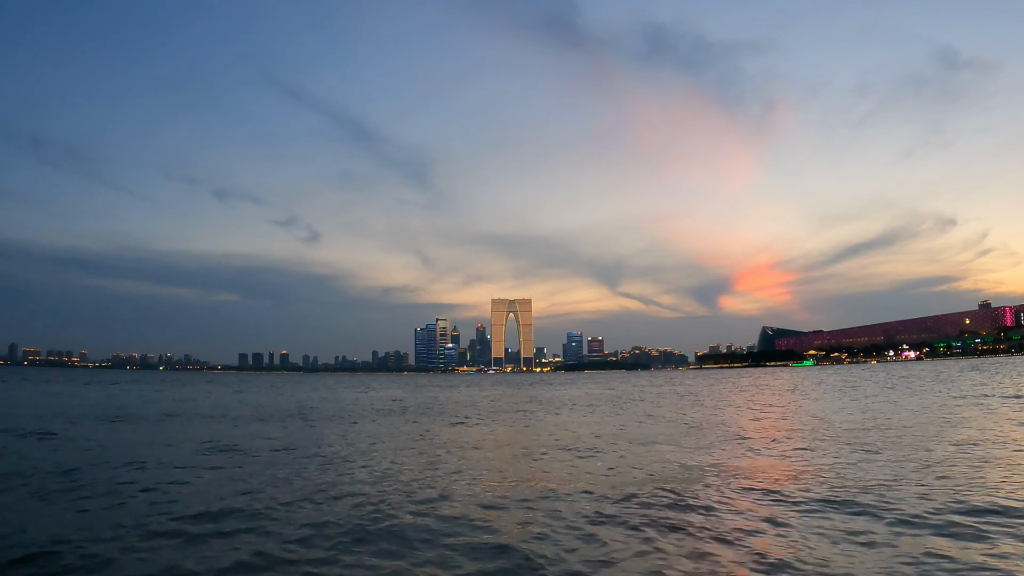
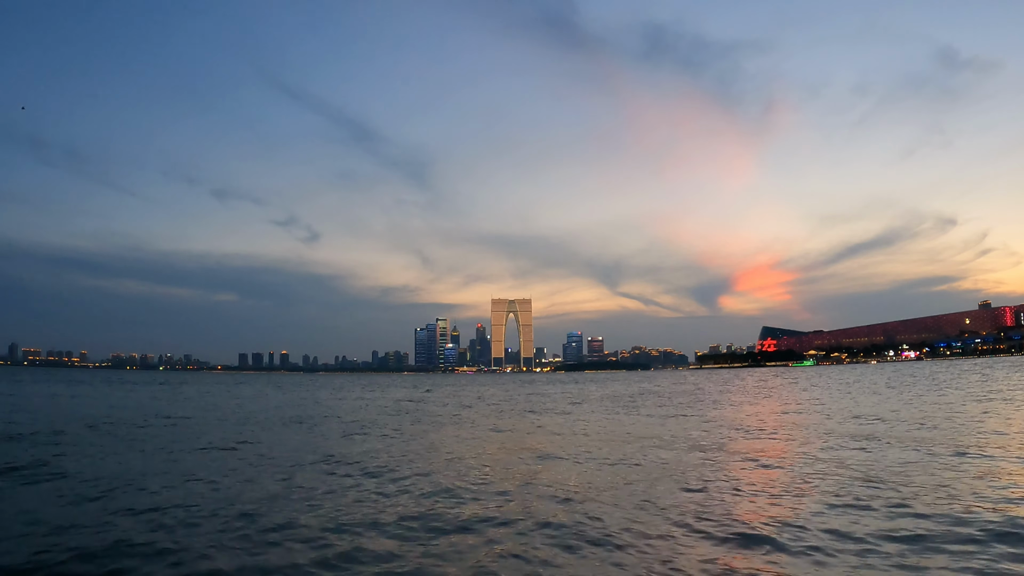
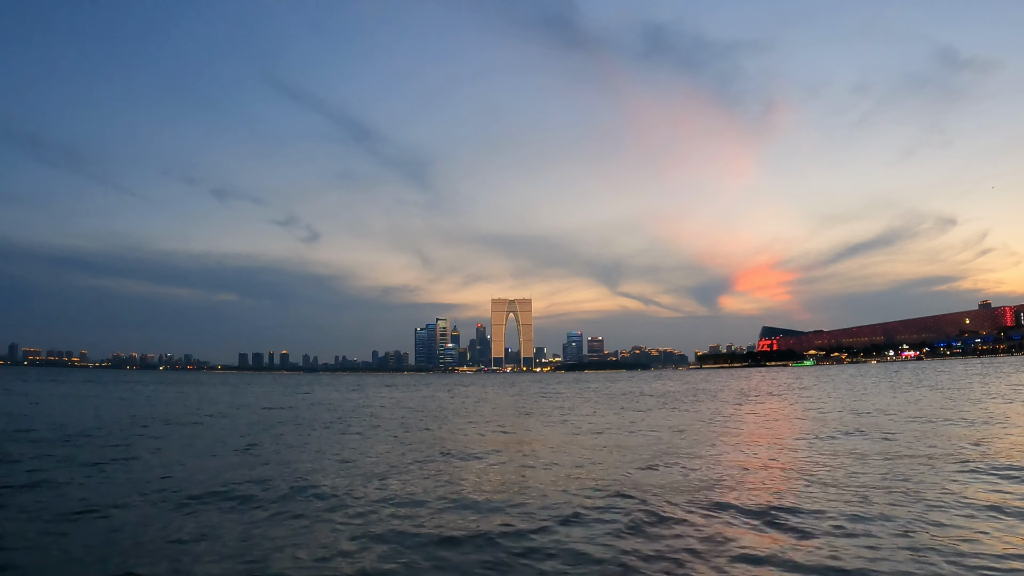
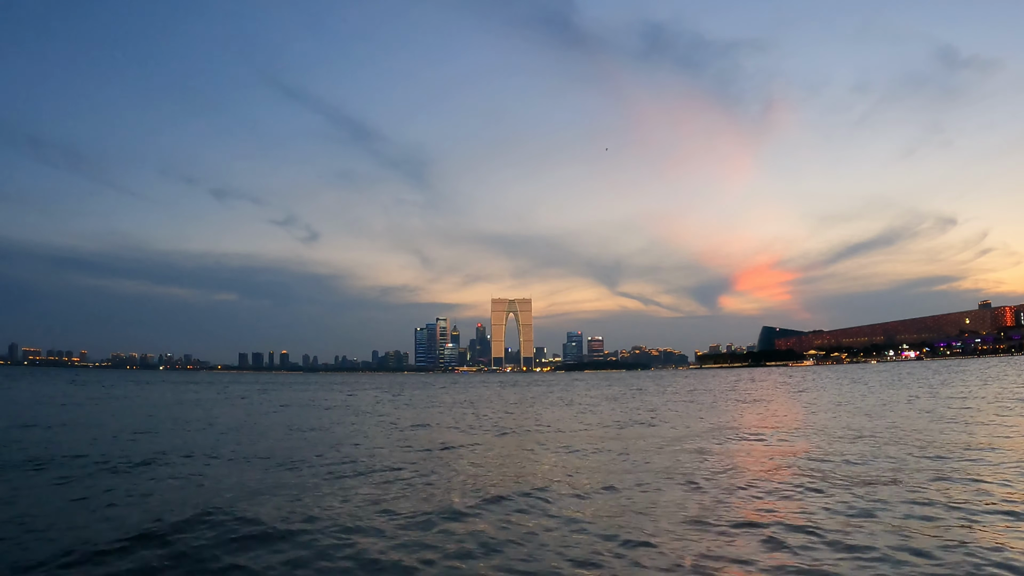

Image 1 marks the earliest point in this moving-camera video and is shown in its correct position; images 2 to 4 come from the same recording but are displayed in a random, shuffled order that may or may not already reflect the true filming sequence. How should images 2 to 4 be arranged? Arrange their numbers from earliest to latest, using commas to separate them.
2, 3, 4
